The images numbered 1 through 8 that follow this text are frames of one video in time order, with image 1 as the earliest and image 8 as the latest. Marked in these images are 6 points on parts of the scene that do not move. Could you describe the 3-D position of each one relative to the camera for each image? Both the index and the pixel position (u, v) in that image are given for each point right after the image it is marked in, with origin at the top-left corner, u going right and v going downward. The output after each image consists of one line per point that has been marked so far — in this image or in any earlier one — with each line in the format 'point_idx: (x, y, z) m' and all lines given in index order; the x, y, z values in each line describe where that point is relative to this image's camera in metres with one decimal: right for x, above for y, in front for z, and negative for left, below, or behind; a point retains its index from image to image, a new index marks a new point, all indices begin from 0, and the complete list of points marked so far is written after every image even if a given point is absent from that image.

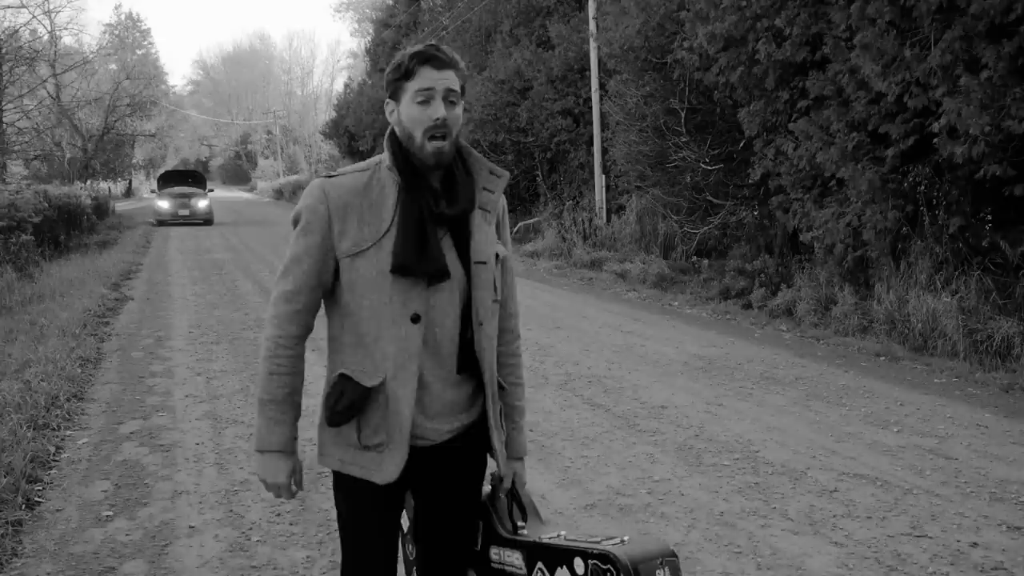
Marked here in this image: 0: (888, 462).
0: (+2.0, -0.9, +5.2) m
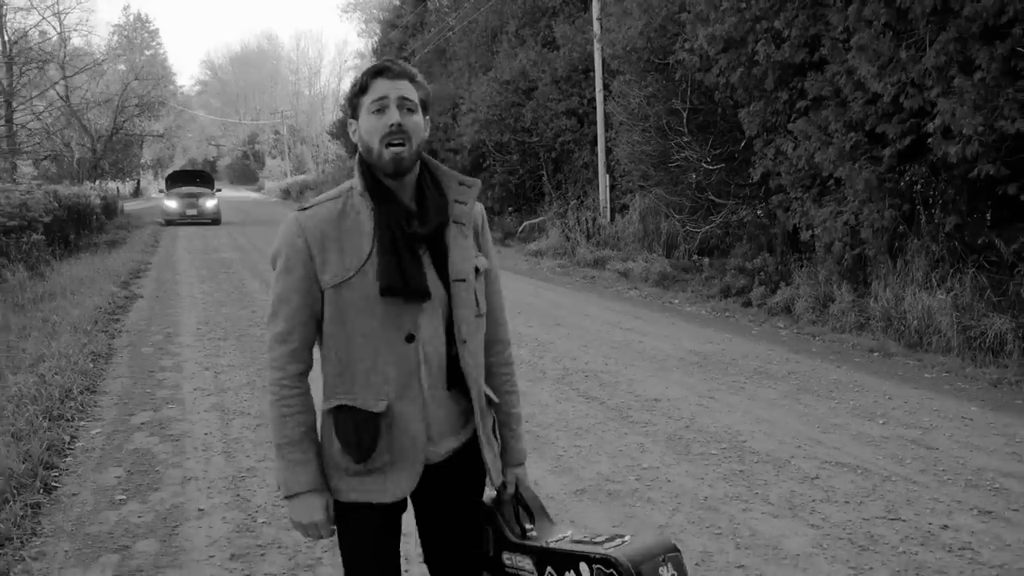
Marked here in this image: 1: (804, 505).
0: (+2.0, -0.9, +5.4) m
1: (+1.3, -1.0, +4.4) m
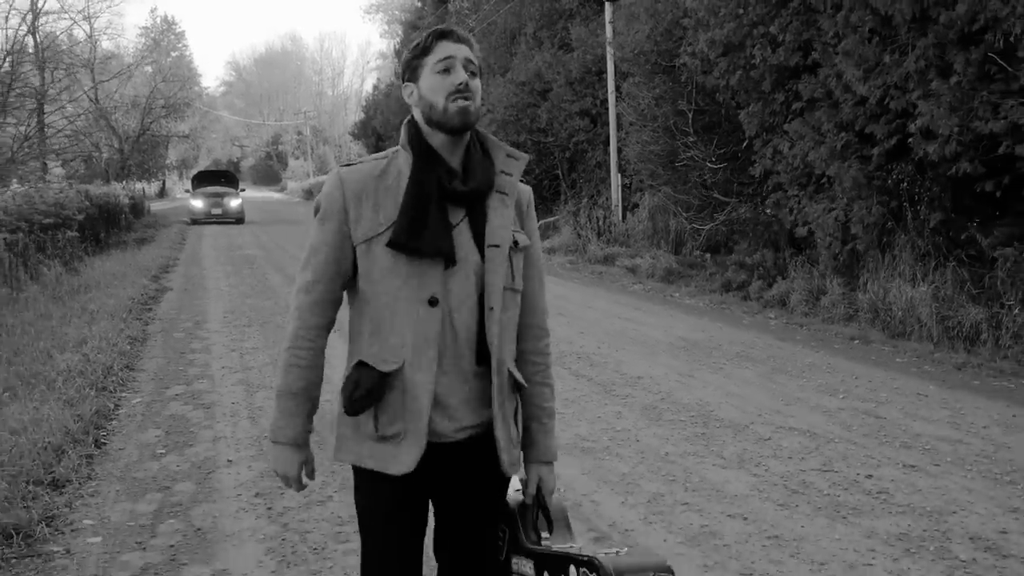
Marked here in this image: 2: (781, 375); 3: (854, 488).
0: (+1.9, -0.8, +6.0) m
1: (+1.3, -0.9, +5.1) m
2: (+2.1, -0.7, +7.6) m
3: (+1.6, -0.9, +4.6) m
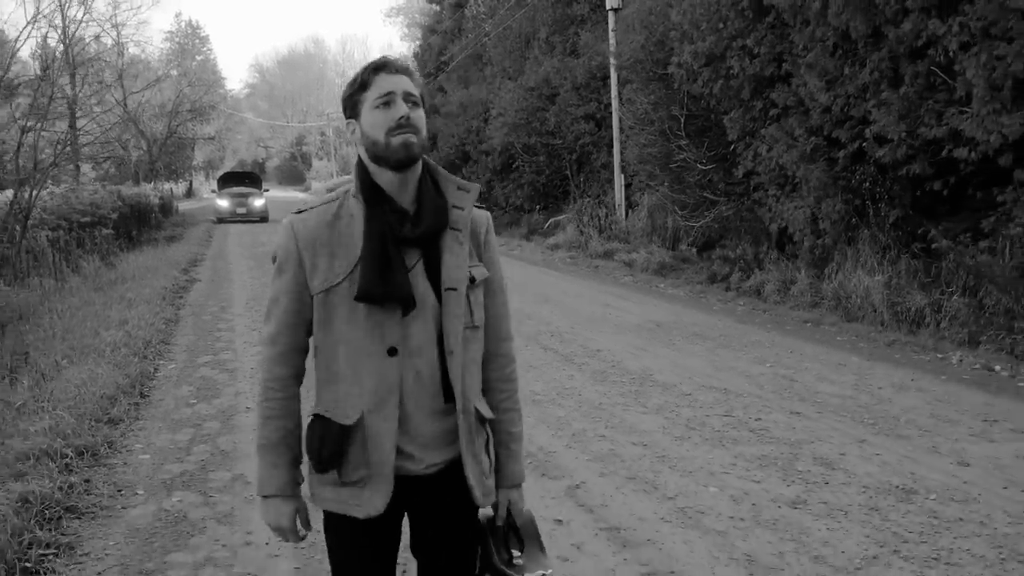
0: (+1.7, -0.7, +7.2) m
1: (+1.0, -0.8, +6.2) m
2: (+2.0, -0.6, +8.8) m
3: (+1.4, -0.8, +5.7) m
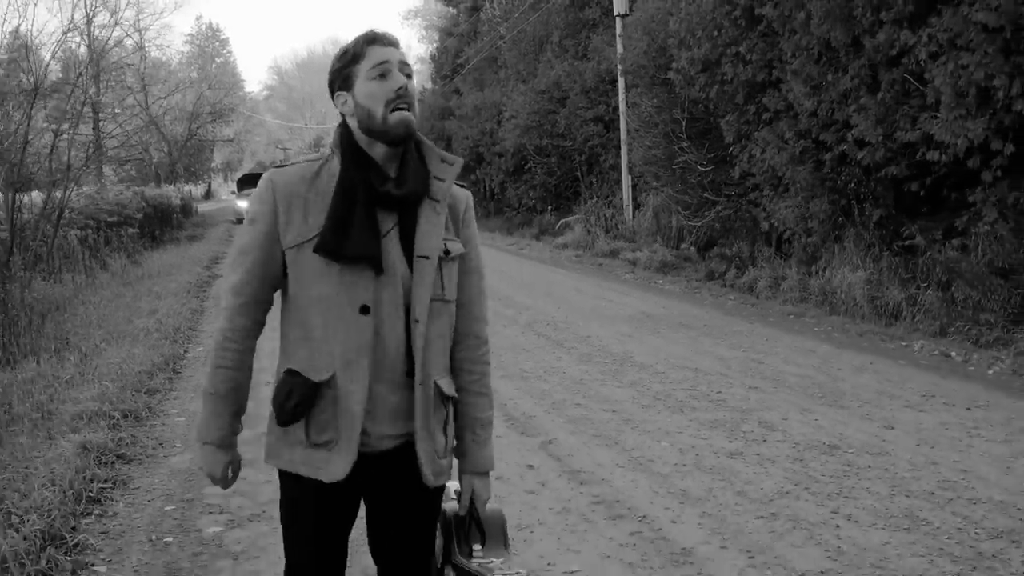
0: (+1.7, -0.6, +7.9) m
1: (+0.9, -0.7, +7.0) m
2: (+1.9, -0.5, +9.5) m
3: (+1.3, -0.7, +6.5) m
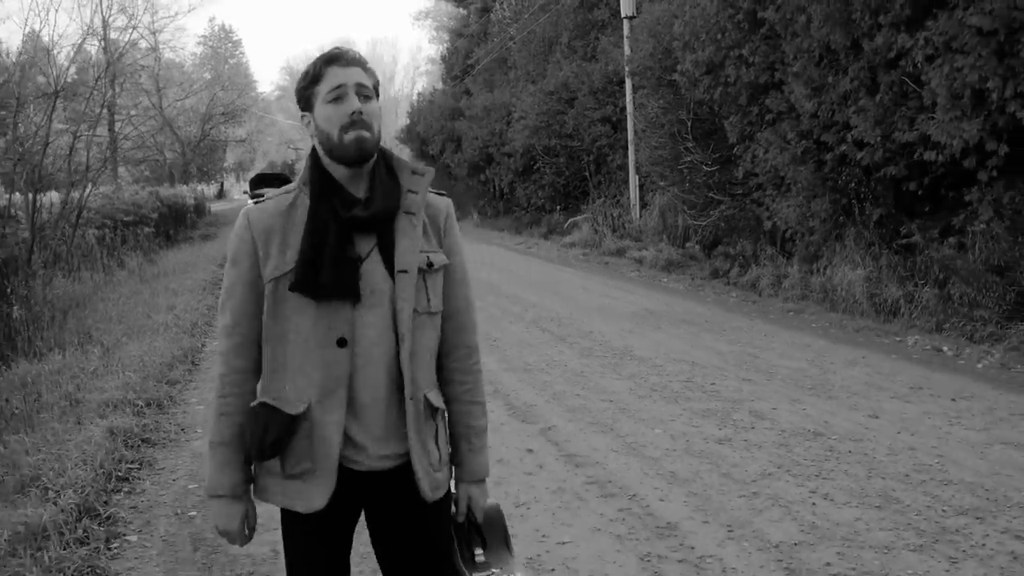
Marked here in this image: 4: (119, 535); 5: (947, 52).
0: (+1.7, -0.6, +8.2) m
1: (+1.0, -0.7, +7.3) m
2: (+2.0, -0.5, +9.8) m
3: (+1.3, -0.7, +6.8) m
4: (-1.7, -1.0, +4.0) m
5: (+4.9, +2.7, +10.8) m
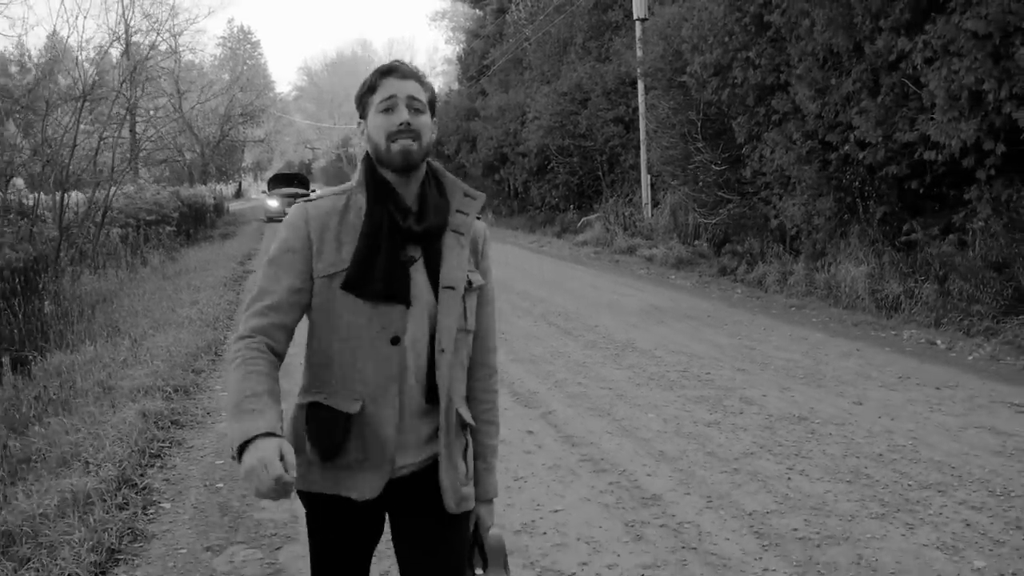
0: (+1.8, -0.5, +8.6) m
1: (+1.0, -0.6, +7.7) m
2: (+2.1, -0.4, +10.2) m
3: (+1.3, -0.7, +7.2) m
4: (-1.7, -1.0, +4.5) m
5: (+5.0, +2.7, +11.1) m
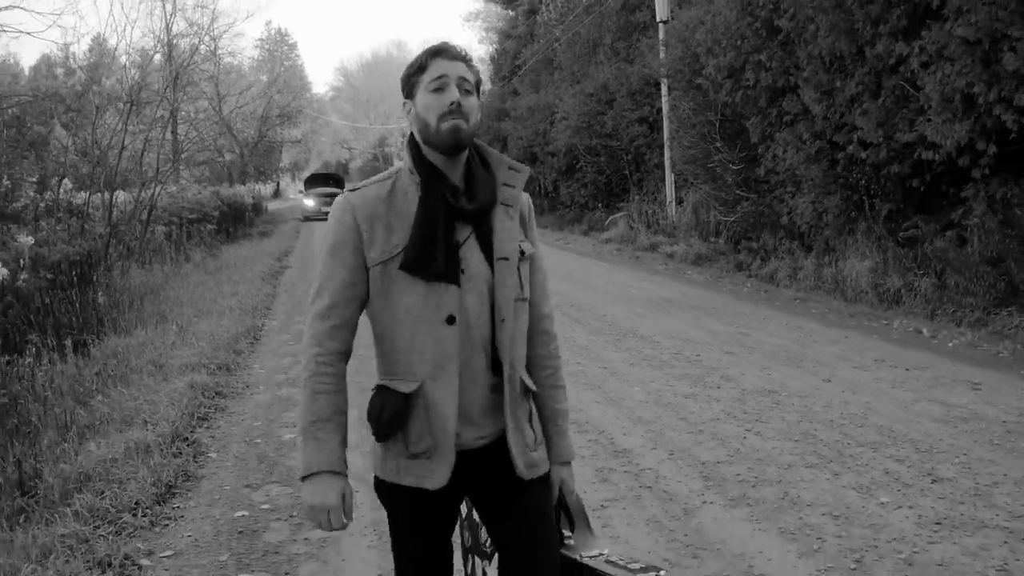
0: (+1.9, -0.5, +9.3) m
1: (+1.1, -0.5, +8.4) m
2: (+2.2, -0.3, +10.9) m
3: (+1.4, -0.6, +7.9) m
4: (-1.7, -0.9, +5.3) m
5: (+5.2, +2.8, +11.6) m
